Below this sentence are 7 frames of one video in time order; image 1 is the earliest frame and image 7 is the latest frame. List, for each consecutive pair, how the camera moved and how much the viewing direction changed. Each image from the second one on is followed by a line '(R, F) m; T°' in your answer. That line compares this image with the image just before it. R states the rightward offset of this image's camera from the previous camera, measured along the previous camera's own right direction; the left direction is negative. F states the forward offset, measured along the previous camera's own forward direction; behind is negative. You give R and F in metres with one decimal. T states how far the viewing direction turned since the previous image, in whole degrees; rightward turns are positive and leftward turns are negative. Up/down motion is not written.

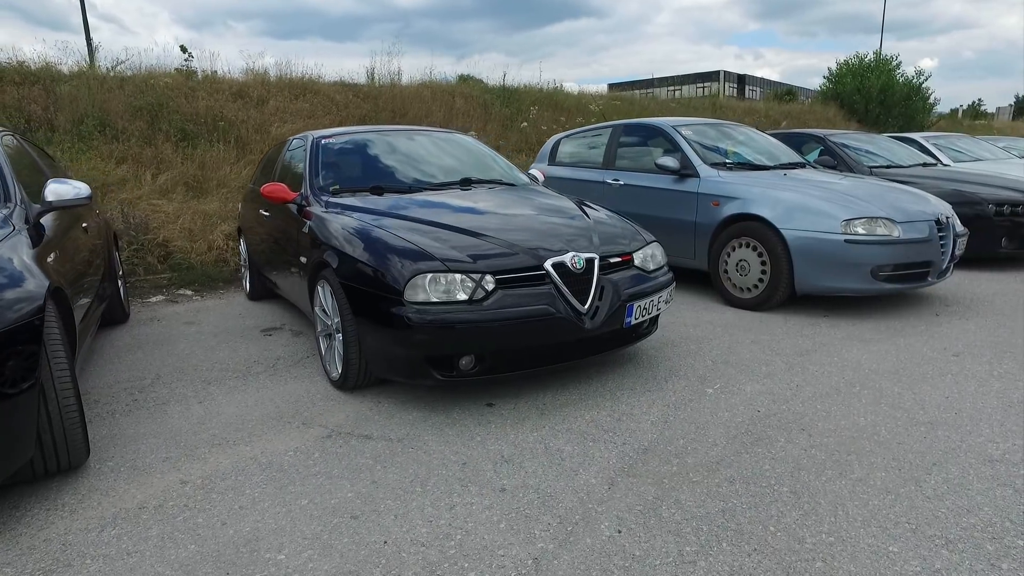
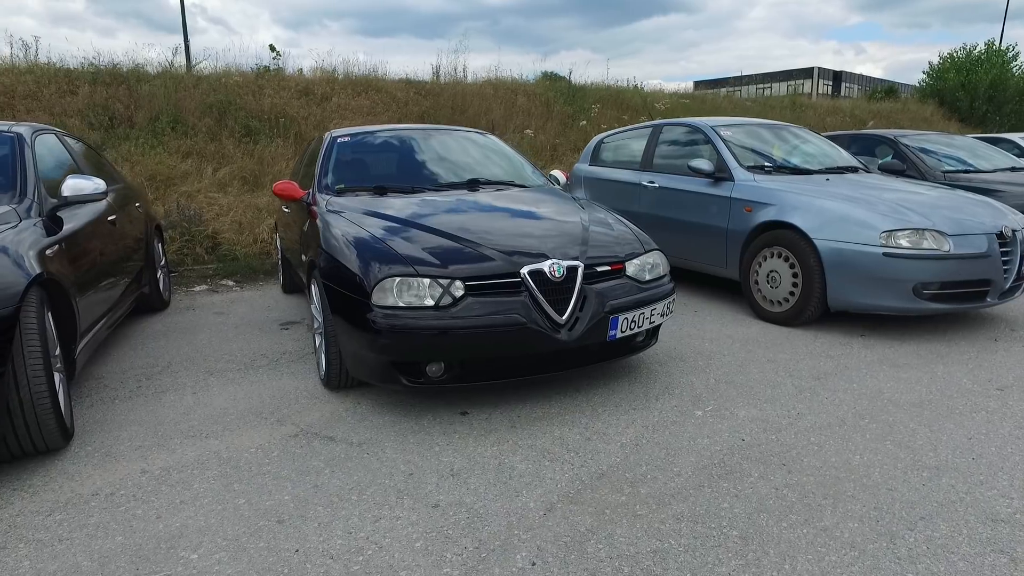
(+0.5, +0.2) m; -7°
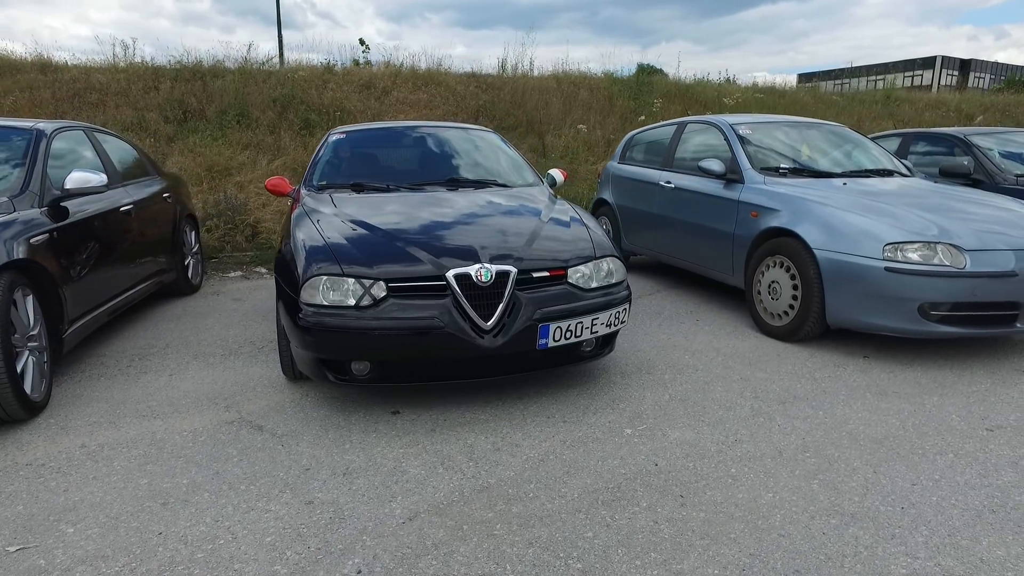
(+0.8, +0.1) m; -9°
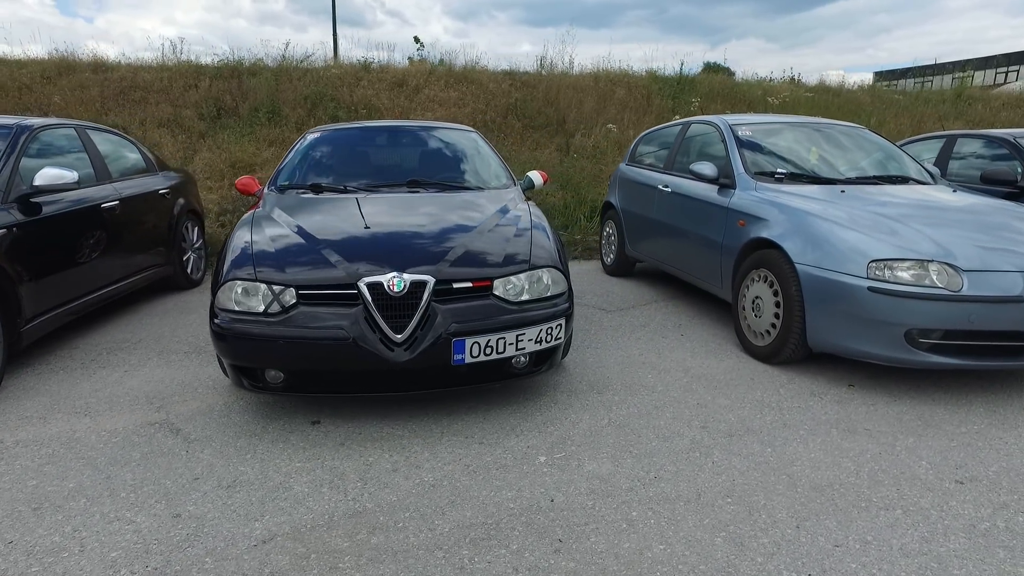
(+0.6, +0.2) m; -6°
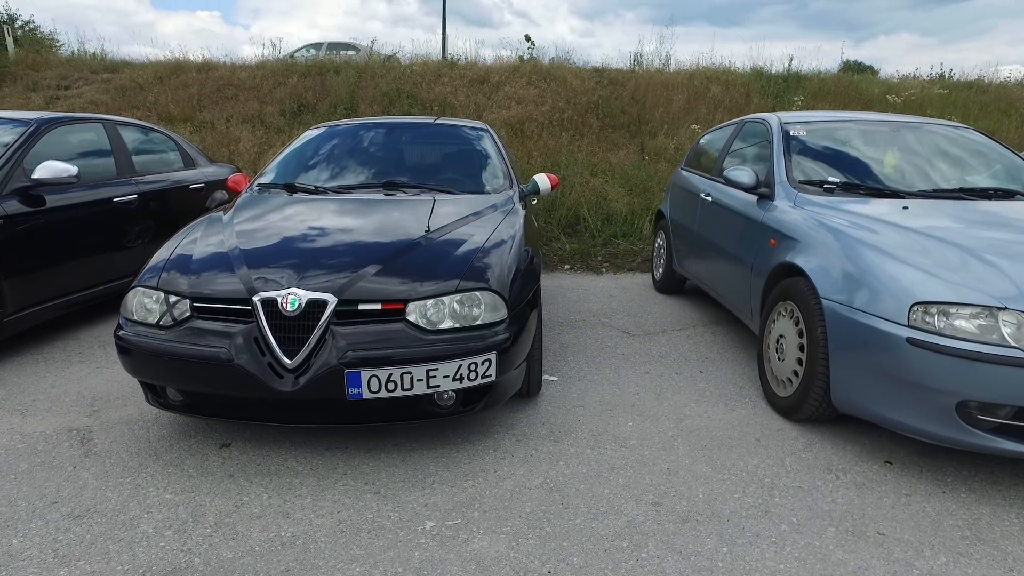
(+0.8, +0.6) m; -11°
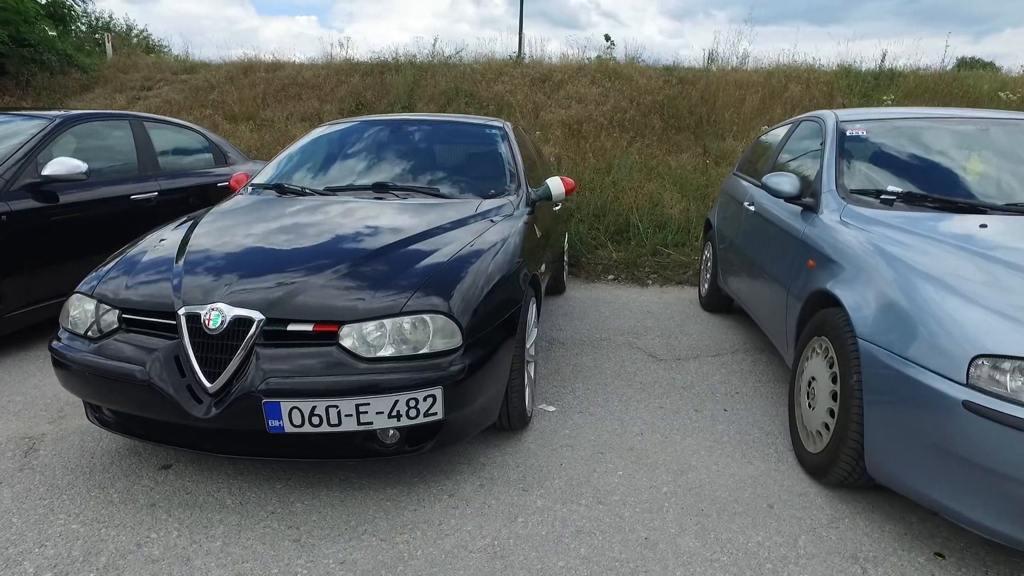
(+0.4, +0.4) m; -7°
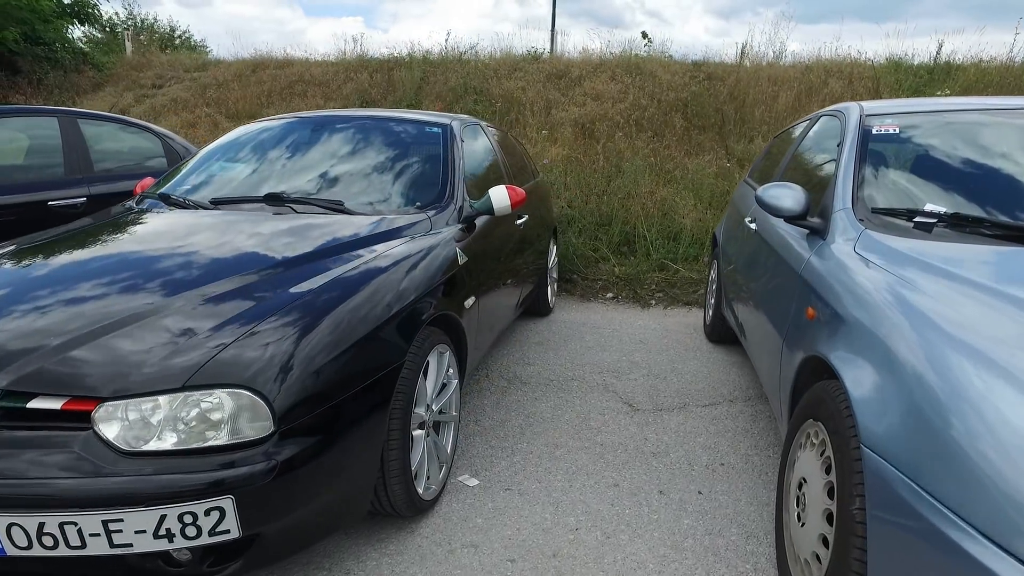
(+0.5, +0.7) m; -4°
